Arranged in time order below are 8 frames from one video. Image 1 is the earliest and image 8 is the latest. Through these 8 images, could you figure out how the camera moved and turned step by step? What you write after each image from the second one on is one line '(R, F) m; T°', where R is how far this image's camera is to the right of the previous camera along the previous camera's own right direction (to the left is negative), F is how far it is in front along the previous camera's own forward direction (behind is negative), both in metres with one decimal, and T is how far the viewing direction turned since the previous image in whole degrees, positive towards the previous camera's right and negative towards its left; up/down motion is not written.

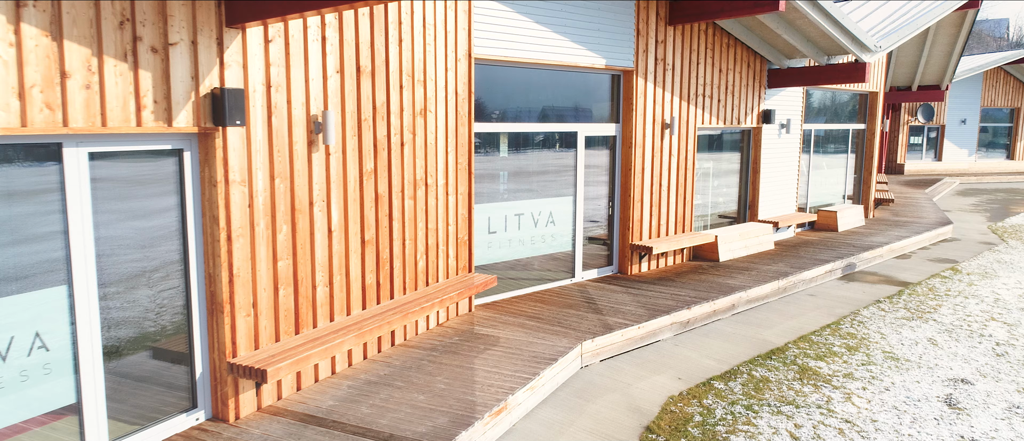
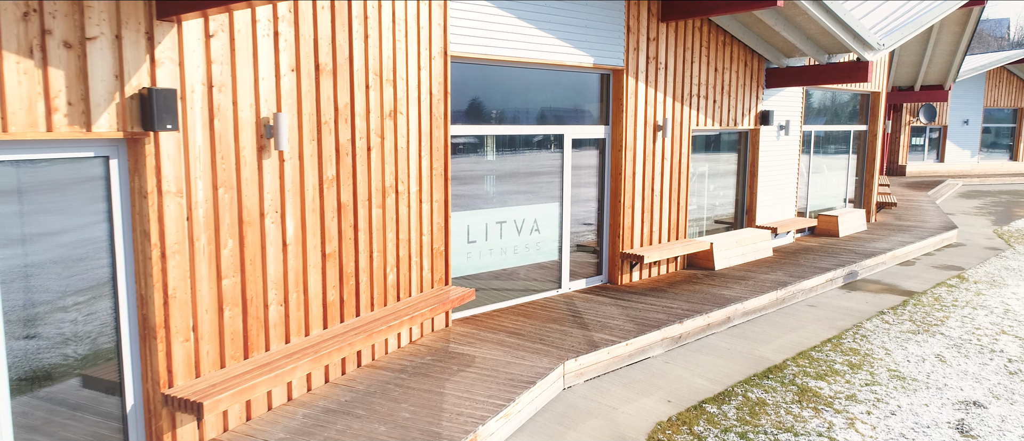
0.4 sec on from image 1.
(+0.2, +0.4) m; 0°
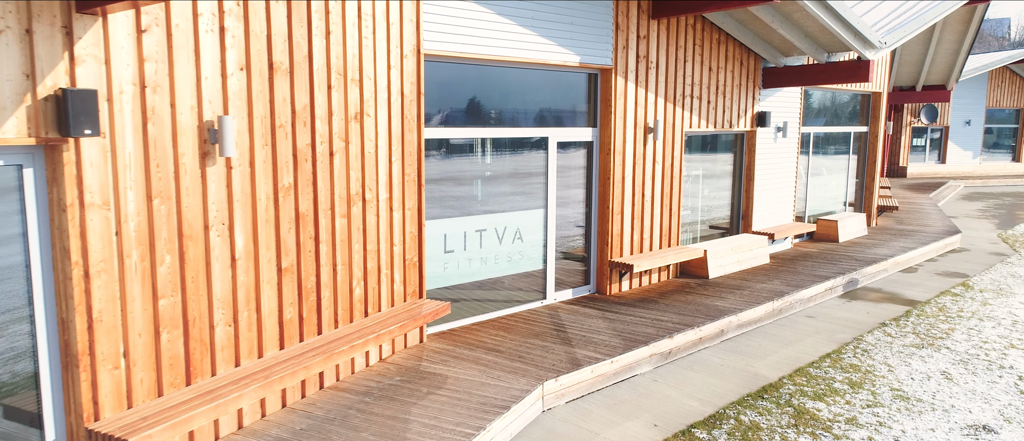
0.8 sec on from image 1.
(+0.2, +0.4) m; 0°
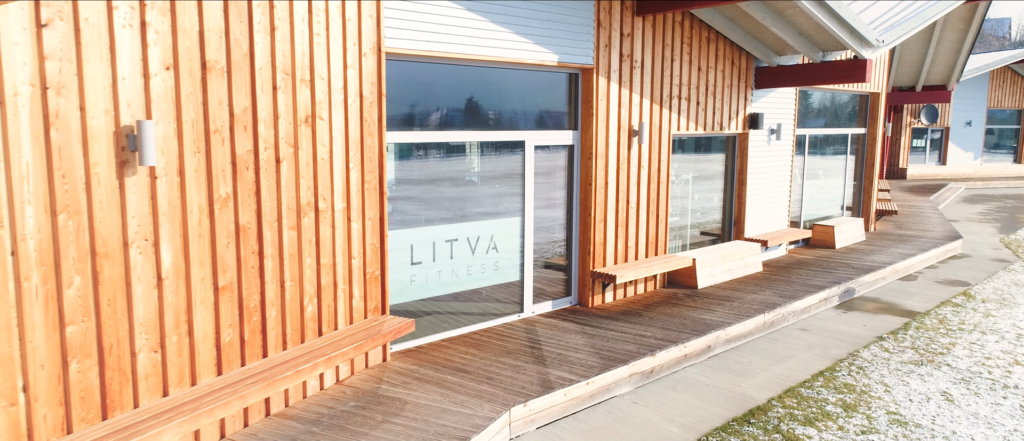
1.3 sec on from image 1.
(+0.2, +0.4) m; 0°
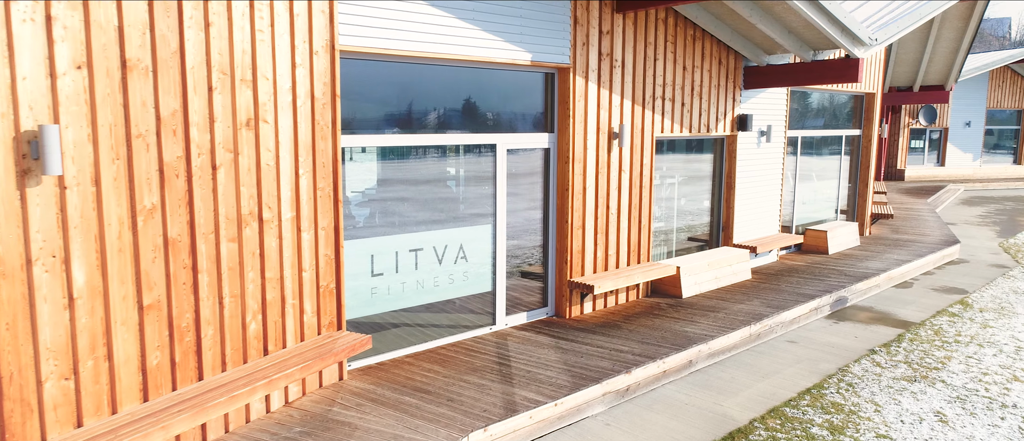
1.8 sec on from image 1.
(+0.2, +0.3) m; 0°
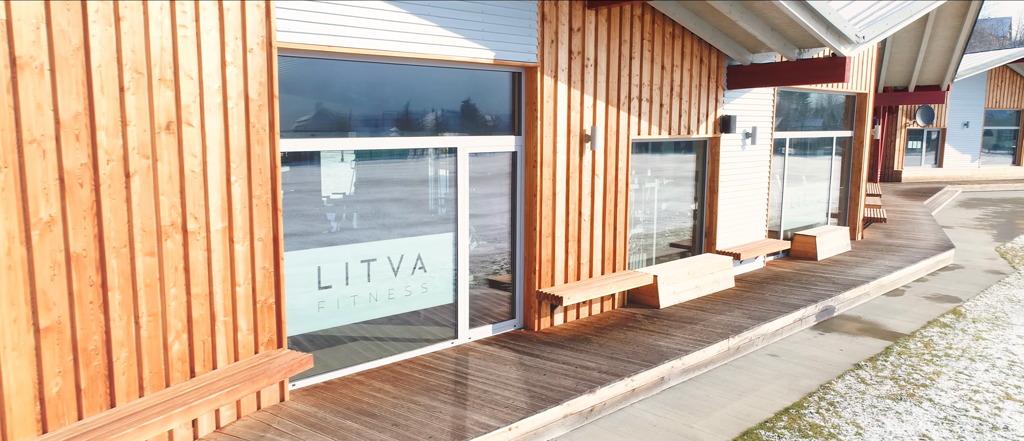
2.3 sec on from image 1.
(+0.3, +0.3) m; 0°
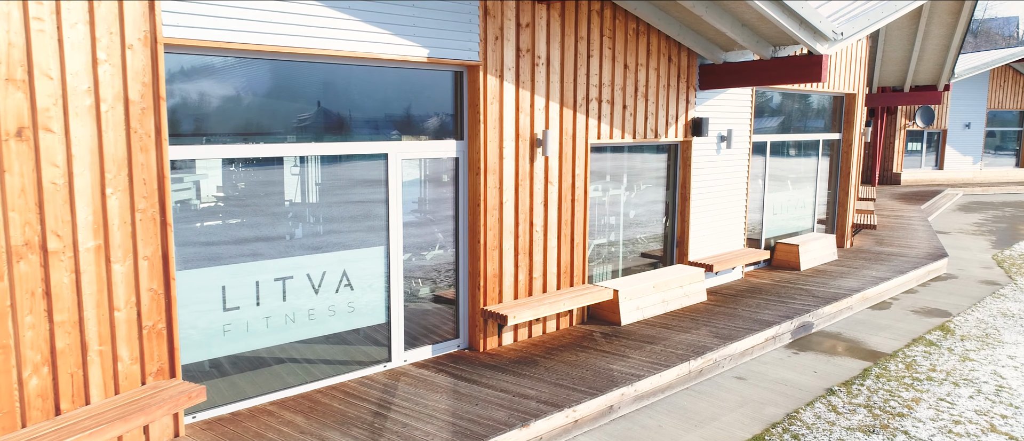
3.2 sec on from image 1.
(+0.5, +0.5) m; 0°
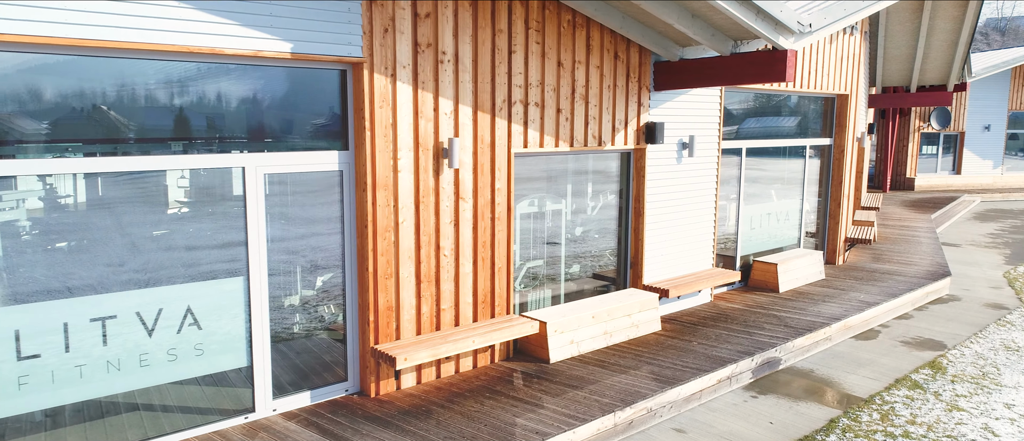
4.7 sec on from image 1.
(+0.8, +0.8) m; -2°
